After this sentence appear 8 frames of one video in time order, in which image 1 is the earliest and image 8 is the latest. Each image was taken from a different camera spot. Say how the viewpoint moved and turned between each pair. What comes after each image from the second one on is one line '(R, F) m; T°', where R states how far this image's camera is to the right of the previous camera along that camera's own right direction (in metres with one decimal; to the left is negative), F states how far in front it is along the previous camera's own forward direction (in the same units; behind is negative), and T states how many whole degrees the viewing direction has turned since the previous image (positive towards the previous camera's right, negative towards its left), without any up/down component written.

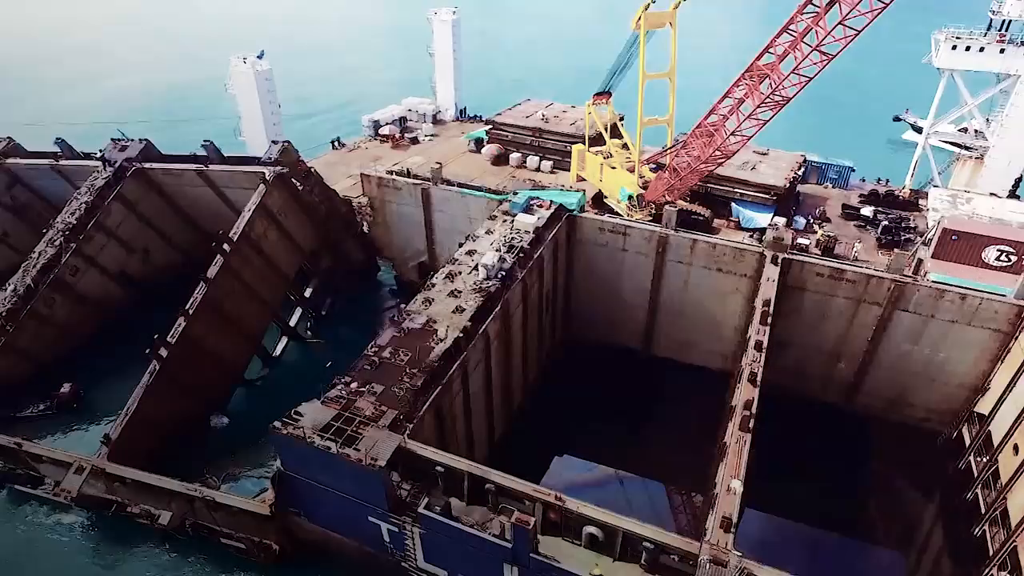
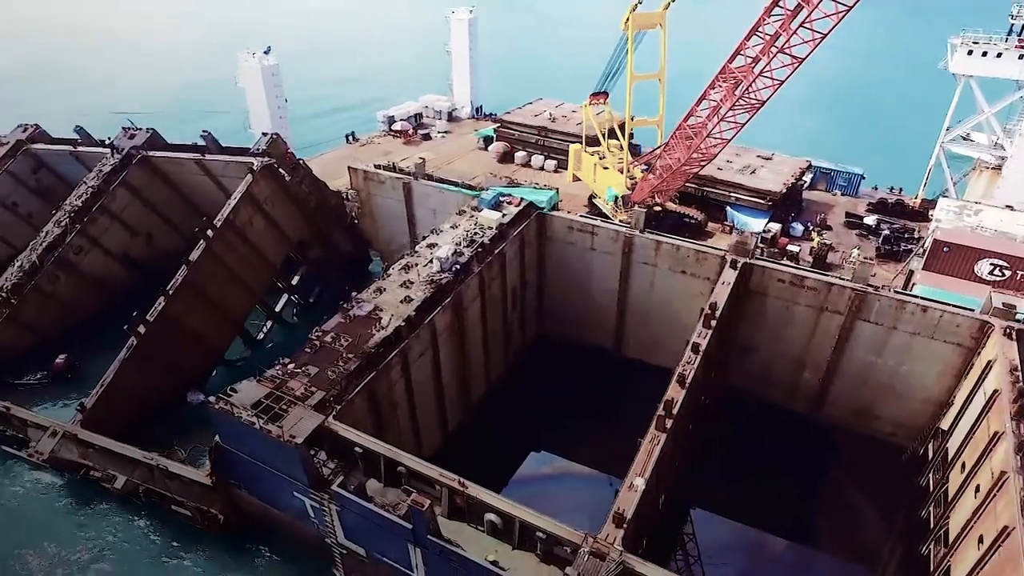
(+3.0, -0.3) m; -4°
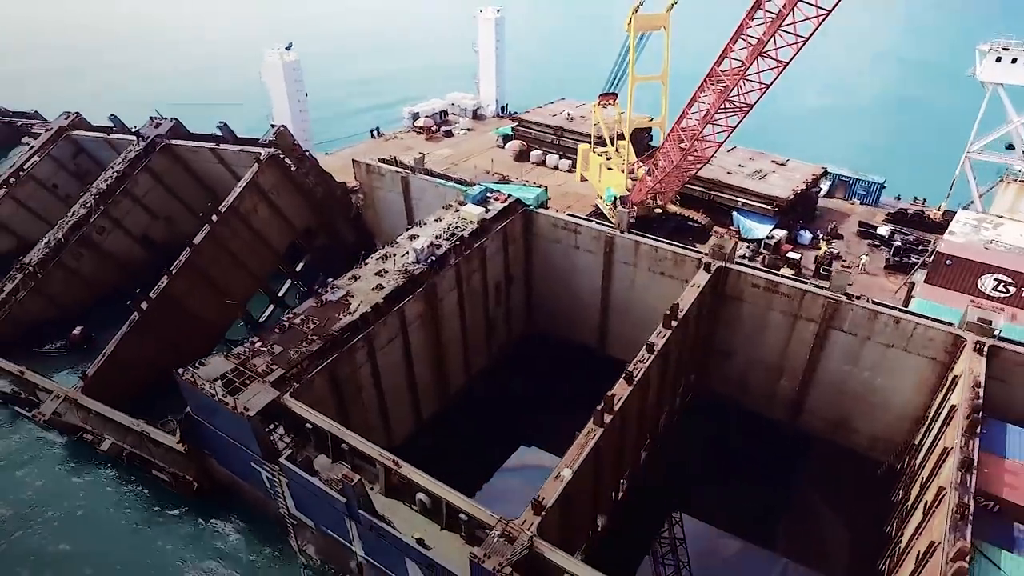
(+2.6, -0.4) m; -4°
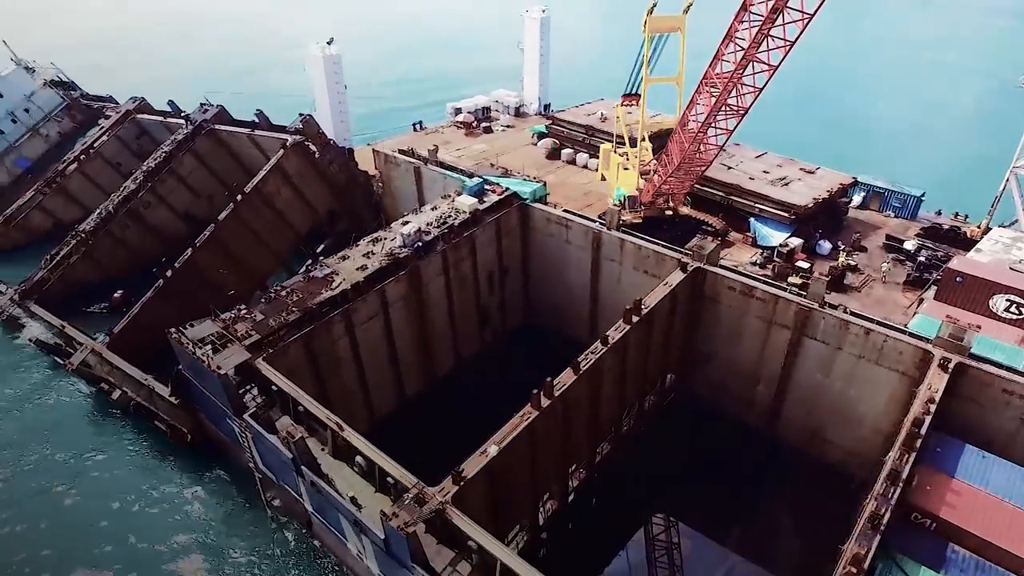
(+3.2, -0.6) m; -6°
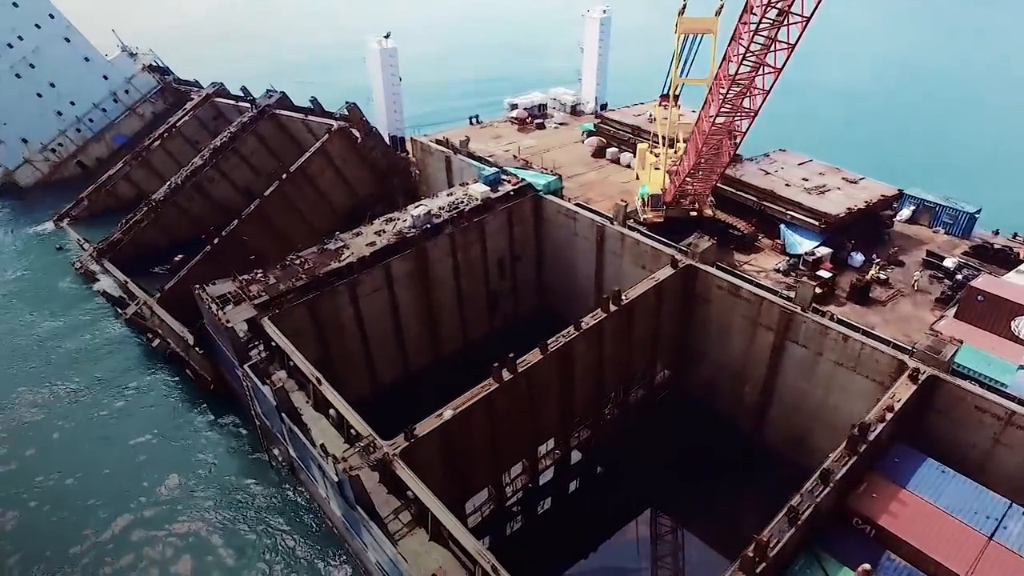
(+3.0, -0.9) m; -7°
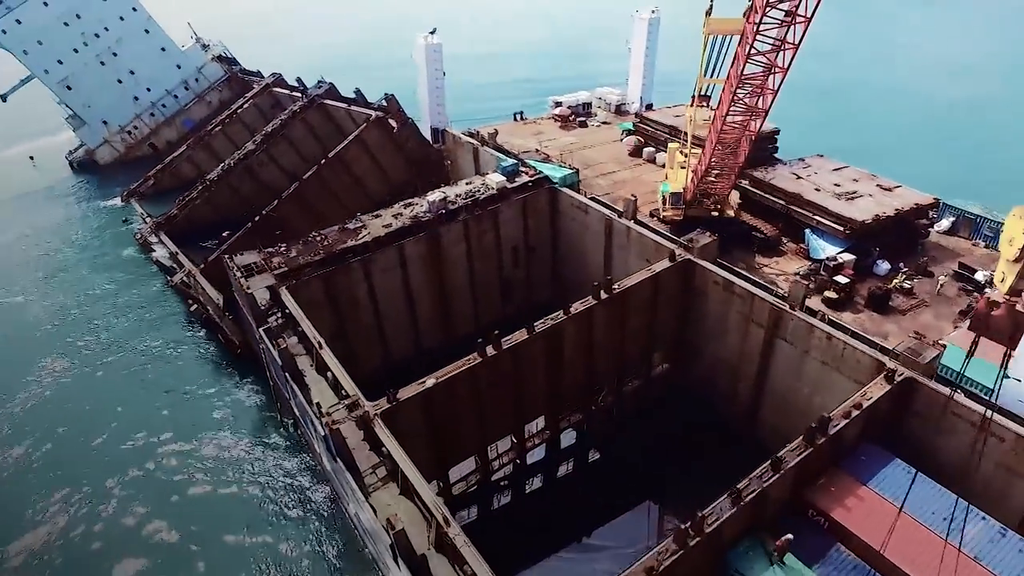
(+2.1, -0.9) m; -5°
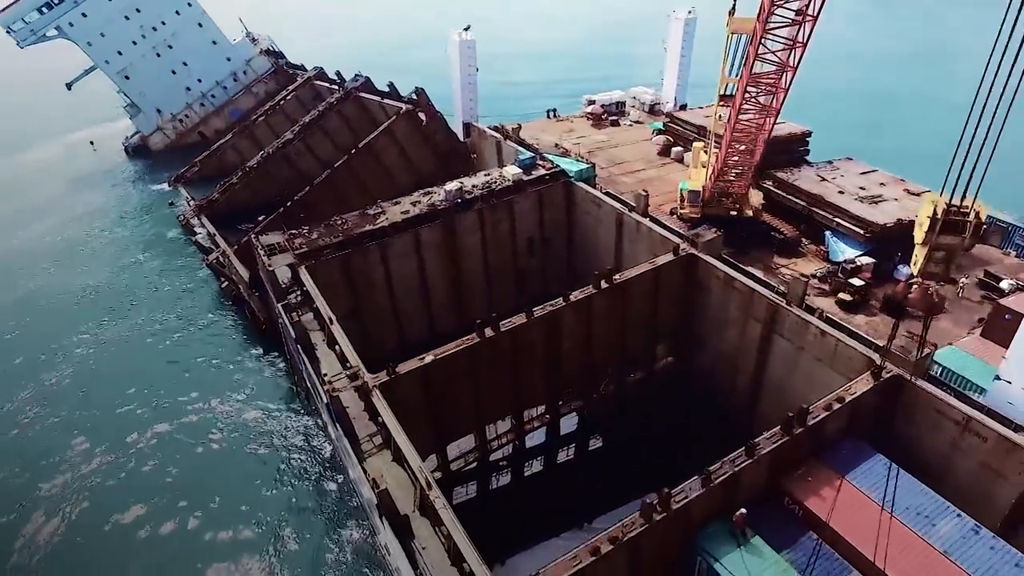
(+1.3, -0.7) m; -4°
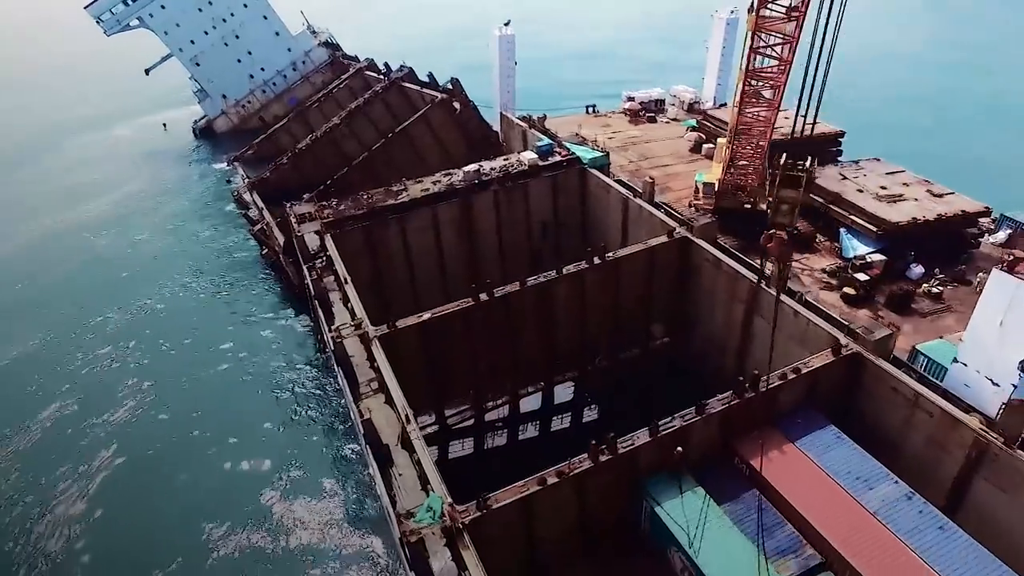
(+2.1, -1.6) m; -5°
